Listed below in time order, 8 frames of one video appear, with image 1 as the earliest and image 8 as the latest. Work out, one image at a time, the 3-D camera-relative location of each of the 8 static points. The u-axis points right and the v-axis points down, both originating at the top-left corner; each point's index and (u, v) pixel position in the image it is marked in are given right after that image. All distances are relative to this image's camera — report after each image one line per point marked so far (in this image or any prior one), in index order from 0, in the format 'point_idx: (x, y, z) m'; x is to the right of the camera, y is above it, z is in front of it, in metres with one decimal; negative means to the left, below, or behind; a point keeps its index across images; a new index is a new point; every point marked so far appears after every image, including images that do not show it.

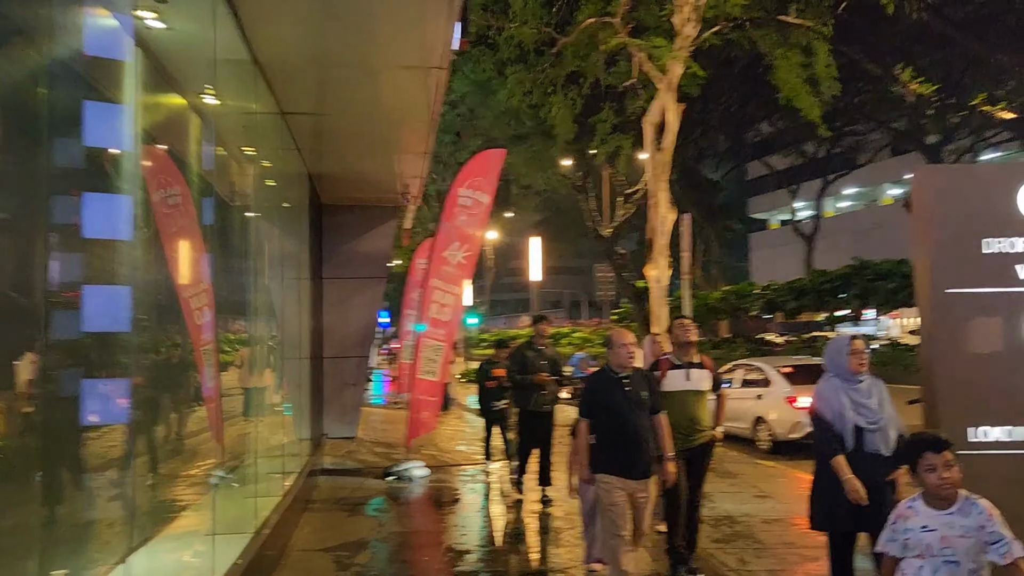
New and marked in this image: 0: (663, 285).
0: (+2.1, 0.0, +11.4) m
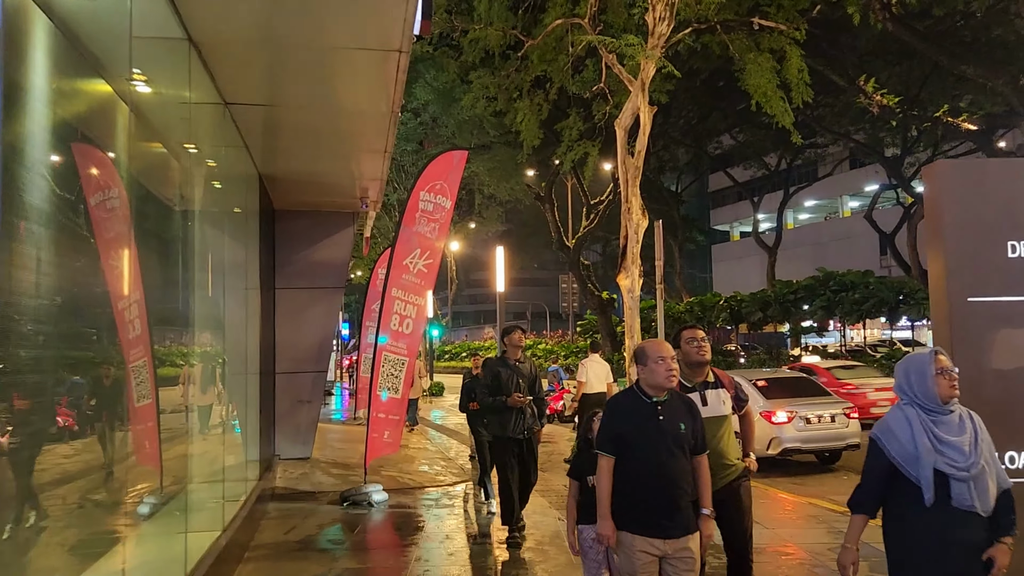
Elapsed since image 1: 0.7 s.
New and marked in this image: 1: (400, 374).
0: (+1.6, -0.1, +10.9) m
1: (-1.4, -1.0, +9.9) m
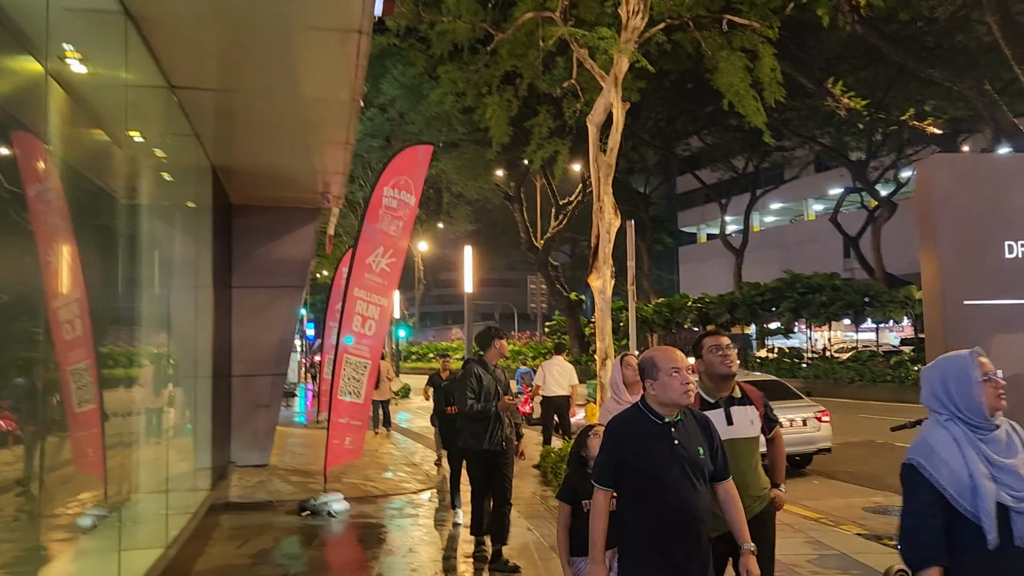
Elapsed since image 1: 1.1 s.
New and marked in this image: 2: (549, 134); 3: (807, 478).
0: (+1.2, -0.1, +10.6) m
1: (-1.7, -1.0, +9.5) m
2: (+0.8, +3.3, +17.5) m
3: (+4.3, -2.8, +11.9) m
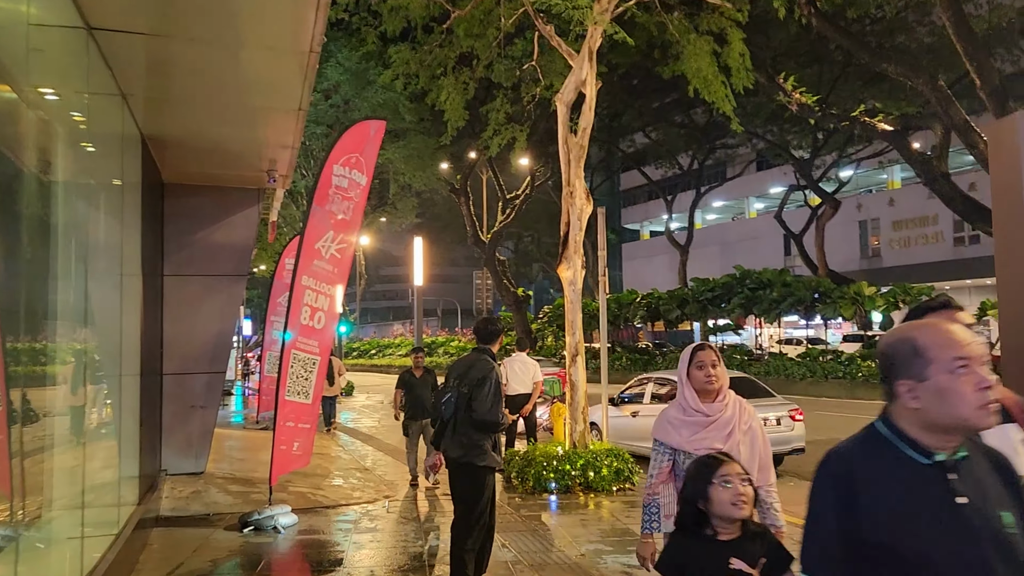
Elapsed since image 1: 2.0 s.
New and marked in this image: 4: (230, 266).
0: (+0.8, 0.0, +9.9) m
1: (-2.1, -0.9, +8.5) m
2: (-0.1, +3.4, +16.7) m
3: (+3.7, -2.7, +11.4) m
4: (-3.4, +0.3, +9.9) m
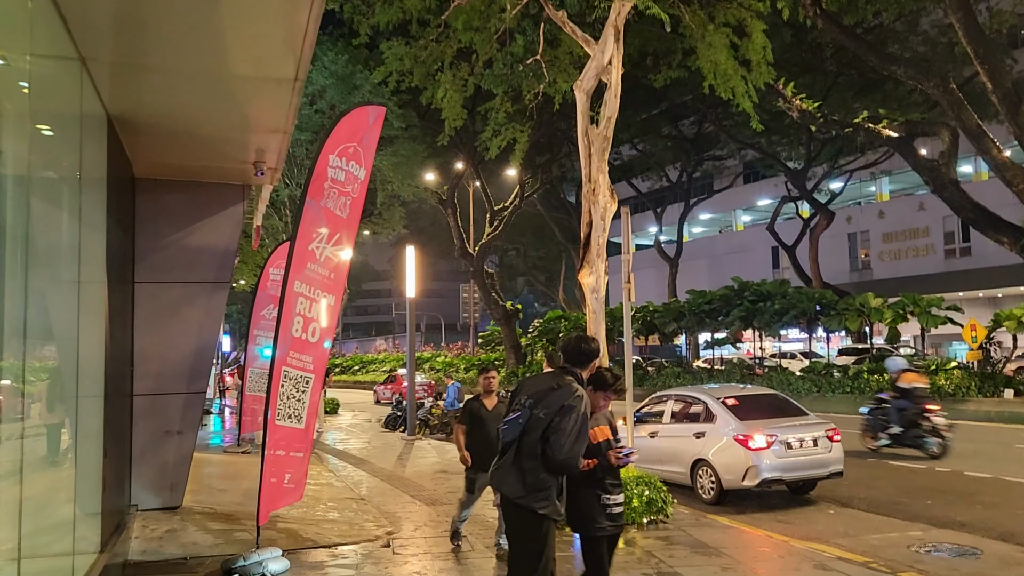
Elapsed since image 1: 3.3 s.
0: (+1.0, -0.1, +8.8) m
1: (-1.9, -1.0, +7.4) m
2: (-0.1, +3.2, +15.7) m
3: (+3.9, -2.8, +10.4) m
4: (-3.2, +0.2, +8.8) m
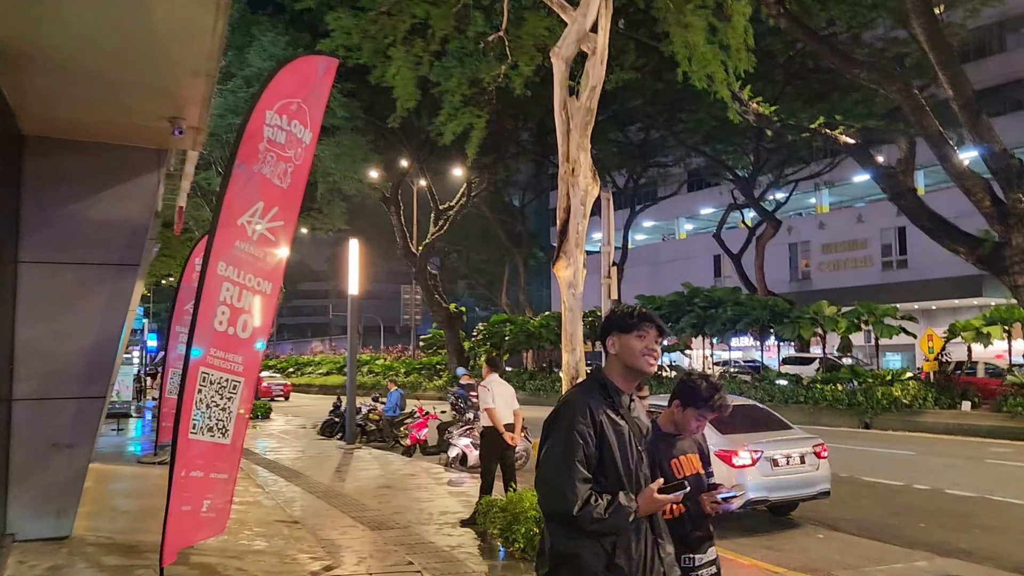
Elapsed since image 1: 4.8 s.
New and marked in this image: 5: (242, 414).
0: (+0.6, 0.0, +7.7) m
1: (-2.1, -0.9, +6.1) m
2: (-0.9, +3.3, +14.5) m
3: (+3.4, -2.8, +9.4) m
4: (-3.5, +0.3, +7.3) m
5: (-2.0, -0.9, +6.2) m
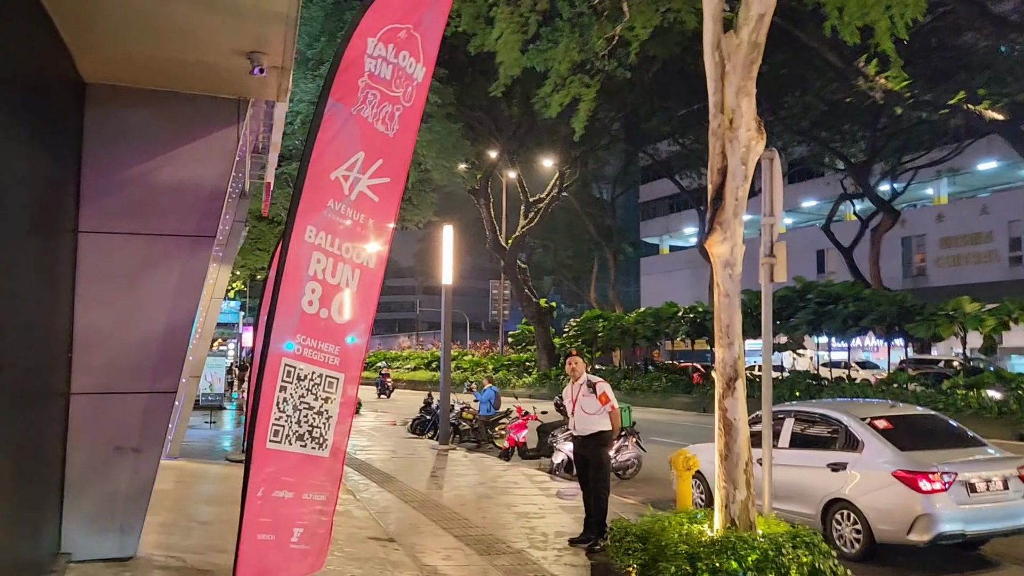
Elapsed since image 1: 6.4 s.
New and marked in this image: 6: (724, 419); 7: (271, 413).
0: (+1.7, +0.1, +6.2) m
1: (-1.2, -0.7, +4.9) m
2: (+0.9, +3.4, +13.1) m
3: (+4.6, -2.6, +7.7) m
4: (-2.5, +0.5, +6.3) m
5: (-1.1, -0.8, +5.0) m
6: (+1.6, -1.0, +6.2) m
7: (-1.4, -0.7, +4.8) m
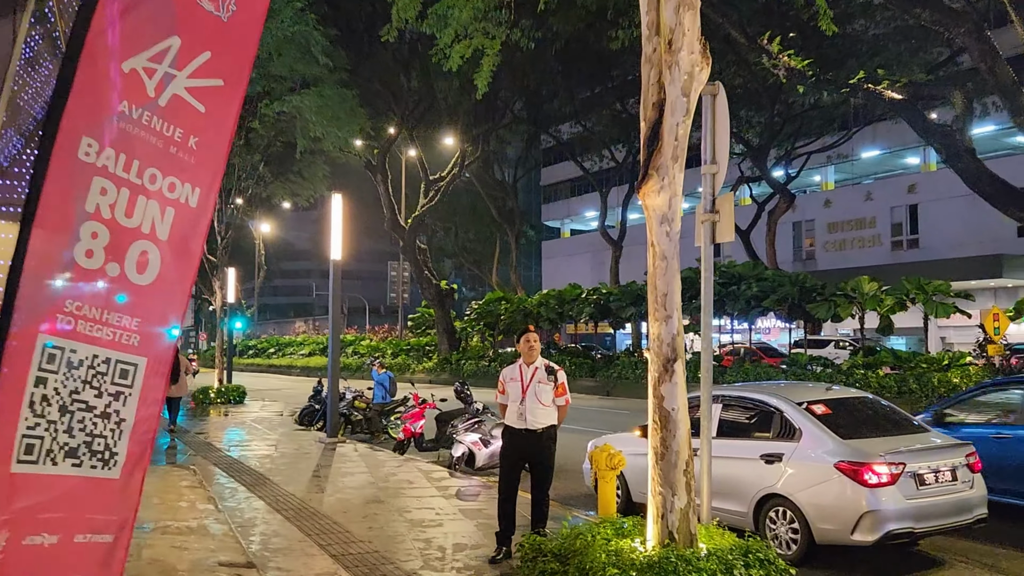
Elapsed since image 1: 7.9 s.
0: (+1.0, +0.4, +5.1) m
1: (-1.7, -0.5, +3.4) m
2: (-0.6, +3.8, +11.8) m
3: (+3.7, -2.4, +6.9) m
4: (-3.1, +0.7, +4.6) m
5: (-1.6, -0.5, +3.5) m
6: (+0.9, -0.7, +5.0) m
7: (-1.9, -0.5, +3.3) m
